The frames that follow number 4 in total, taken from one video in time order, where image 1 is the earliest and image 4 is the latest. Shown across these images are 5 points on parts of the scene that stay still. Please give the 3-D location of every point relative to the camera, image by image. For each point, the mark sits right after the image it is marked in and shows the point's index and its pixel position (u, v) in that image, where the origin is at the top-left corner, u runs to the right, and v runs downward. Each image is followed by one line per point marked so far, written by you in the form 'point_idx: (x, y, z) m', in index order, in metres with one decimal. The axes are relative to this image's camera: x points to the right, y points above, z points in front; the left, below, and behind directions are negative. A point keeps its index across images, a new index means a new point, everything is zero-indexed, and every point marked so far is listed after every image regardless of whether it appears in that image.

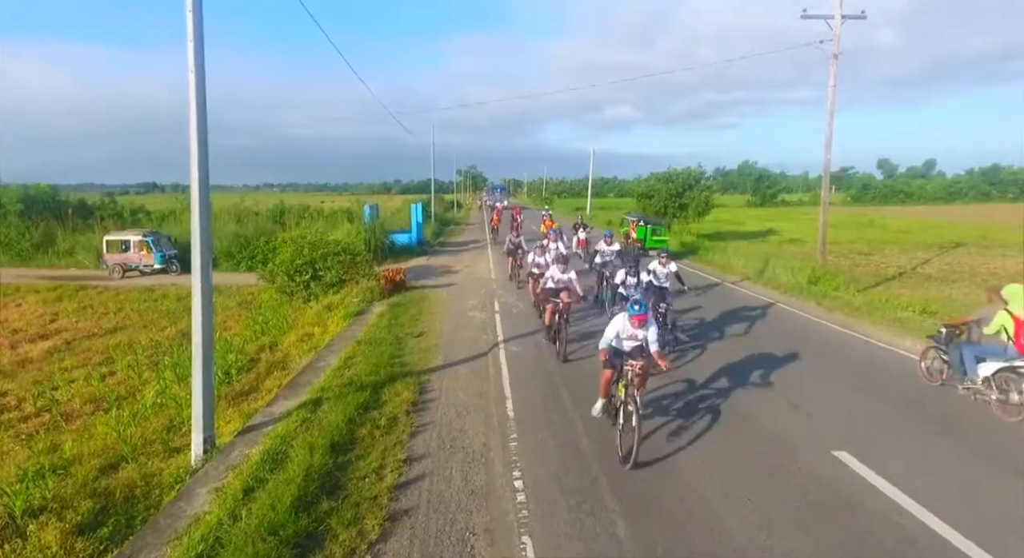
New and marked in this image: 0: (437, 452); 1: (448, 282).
0: (-0.7, -1.7, +6.2) m
1: (-1.8, -0.1, +18.1) m
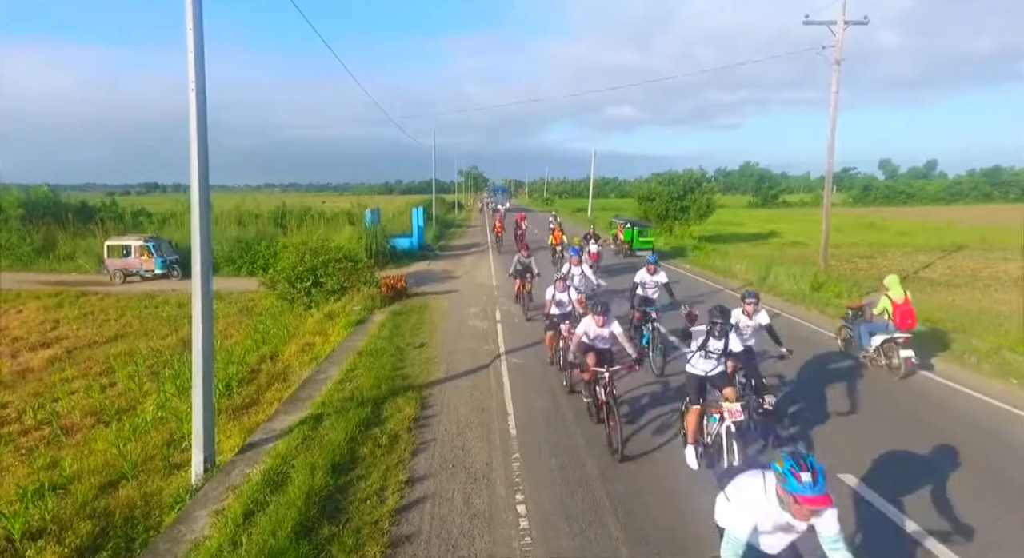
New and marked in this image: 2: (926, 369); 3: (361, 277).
0: (-0.7, -1.9, +6.1) m
1: (-1.8, -0.3, +18.0) m
2: (+6.5, -1.4, +9.9) m
3: (-4.1, 0.0, +17.3) m
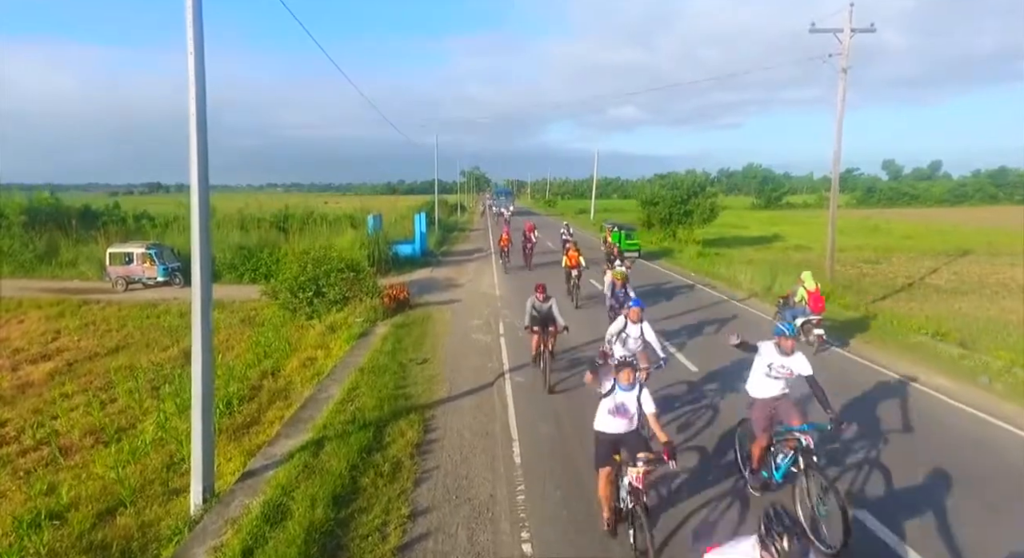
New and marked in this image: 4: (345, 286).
0: (-0.7, -2.2, +6.0) m
1: (-1.7, -0.6, +17.9) m
2: (+6.5, -1.7, +9.8) m
3: (-4.0, -0.2, +17.1) m
4: (-4.5, -0.2, +17.0) m
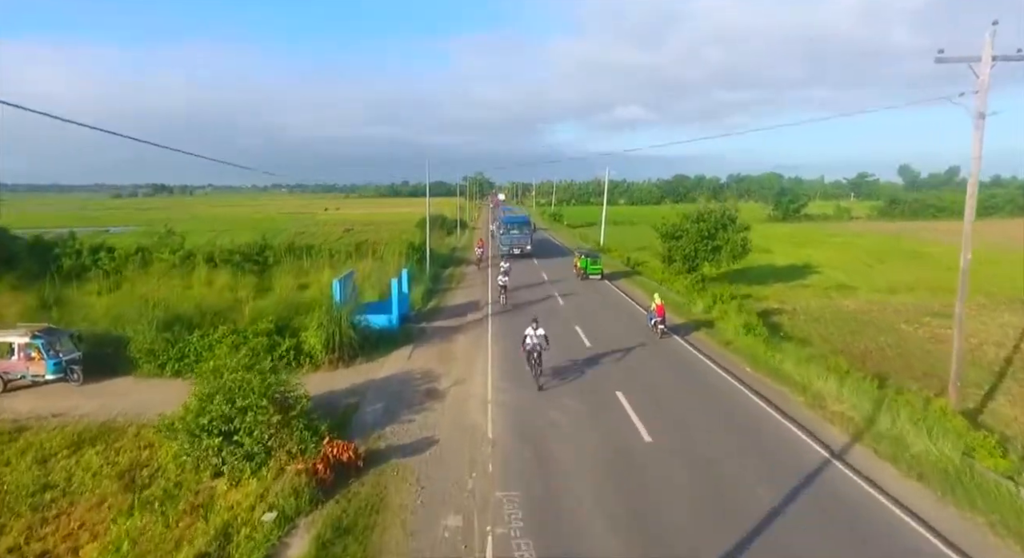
0: (-0.8, -4.7, +0.7) m
1: (-1.7, -3.2, +12.6) m
2: (+6.4, -4.3, +4.5) m
3: (-4.1, -2.8, +11.9) m
4: (-4.6, -2.8, +11.7) m
